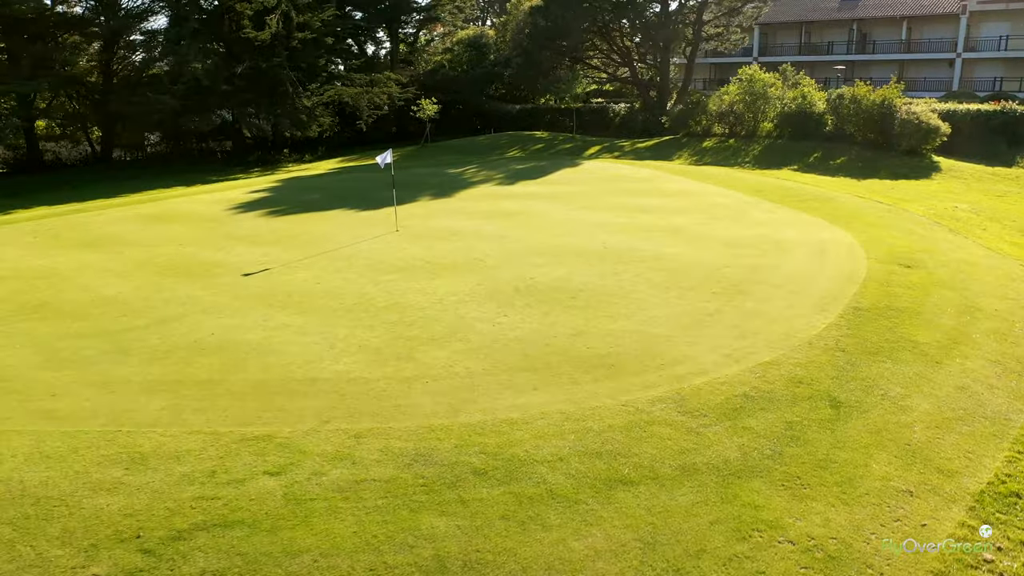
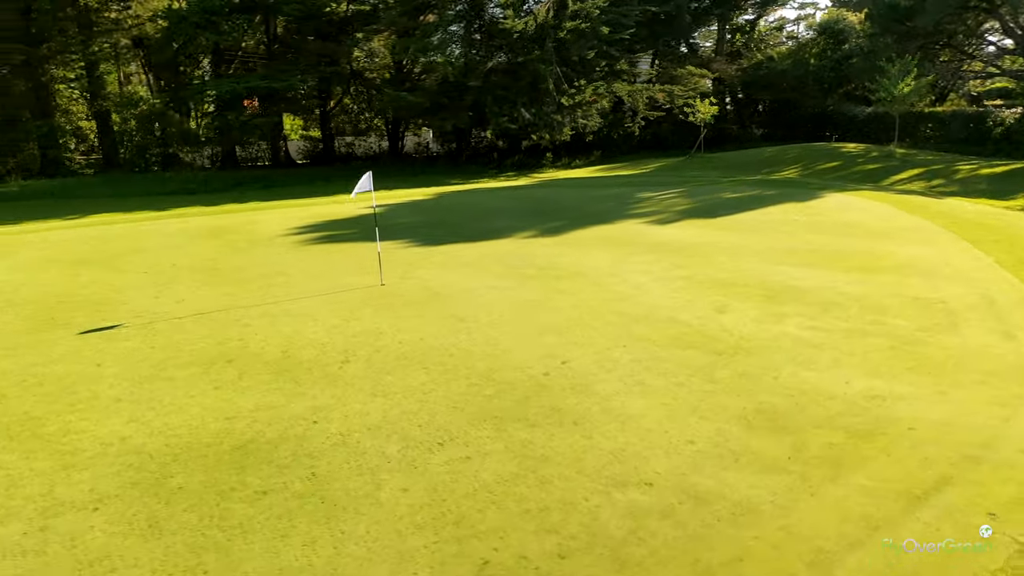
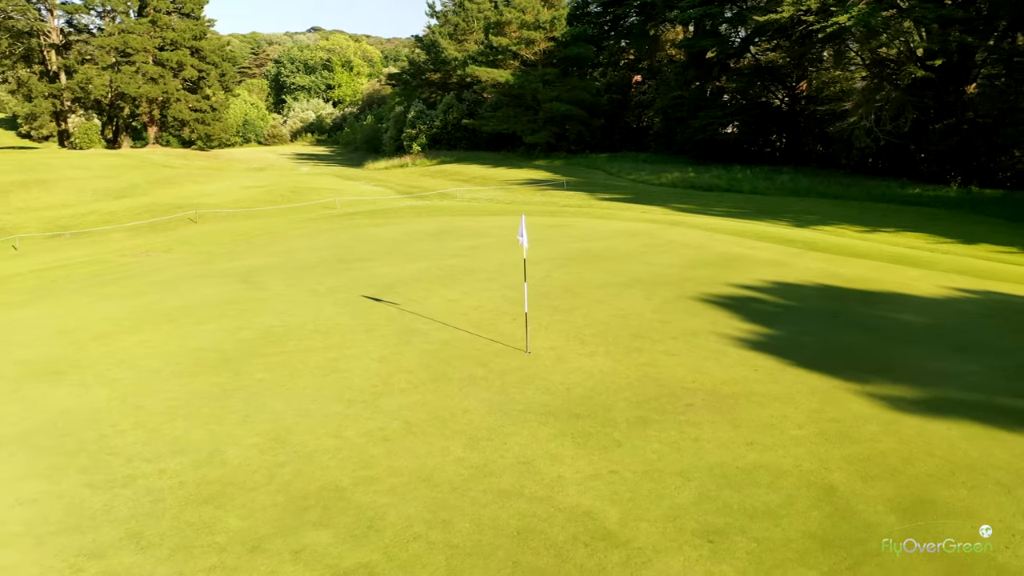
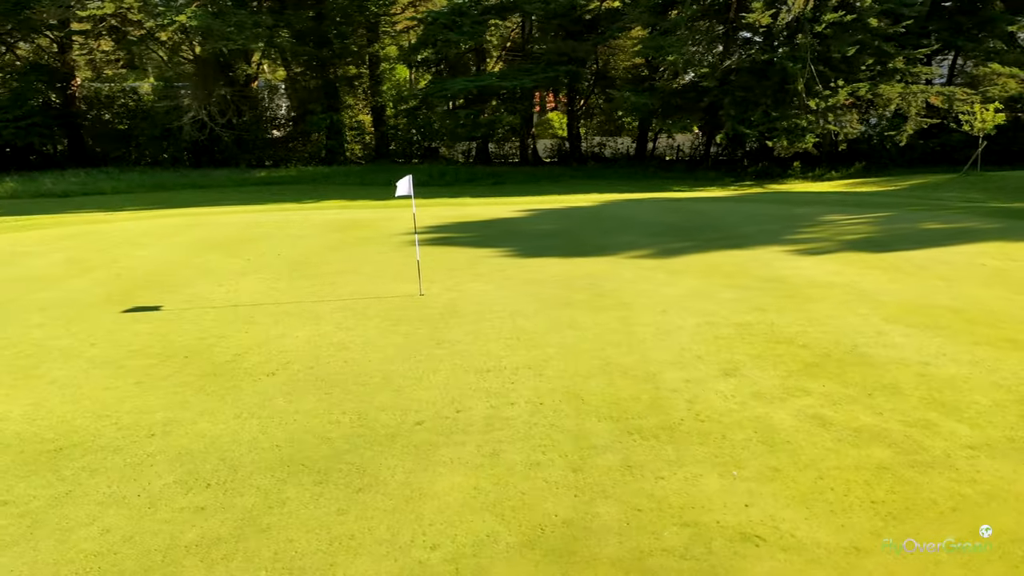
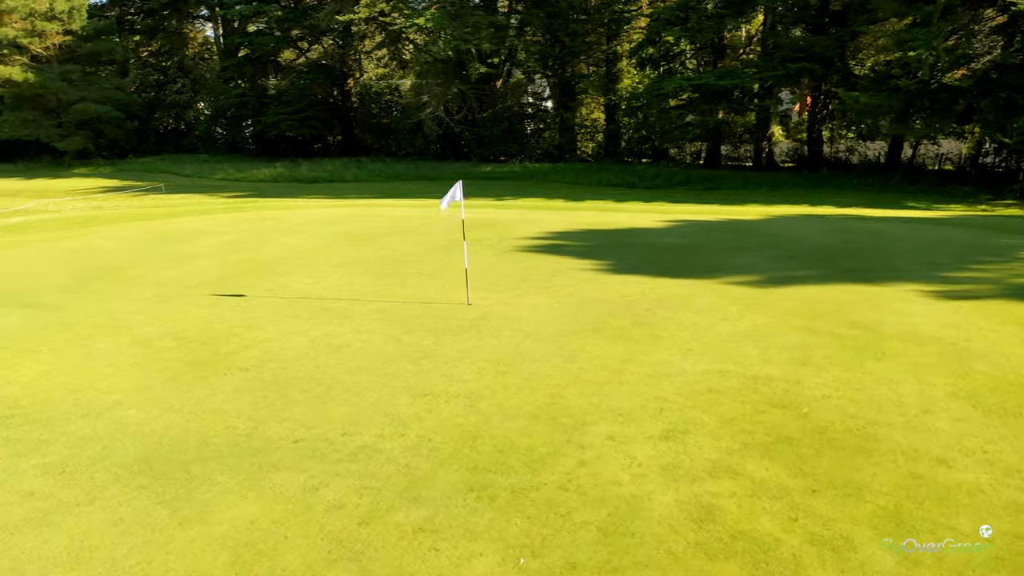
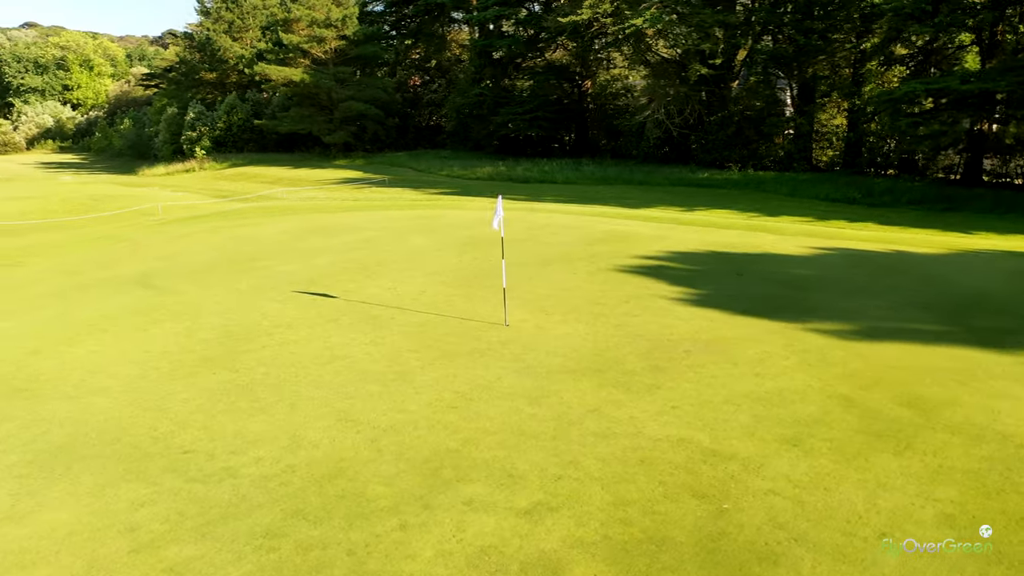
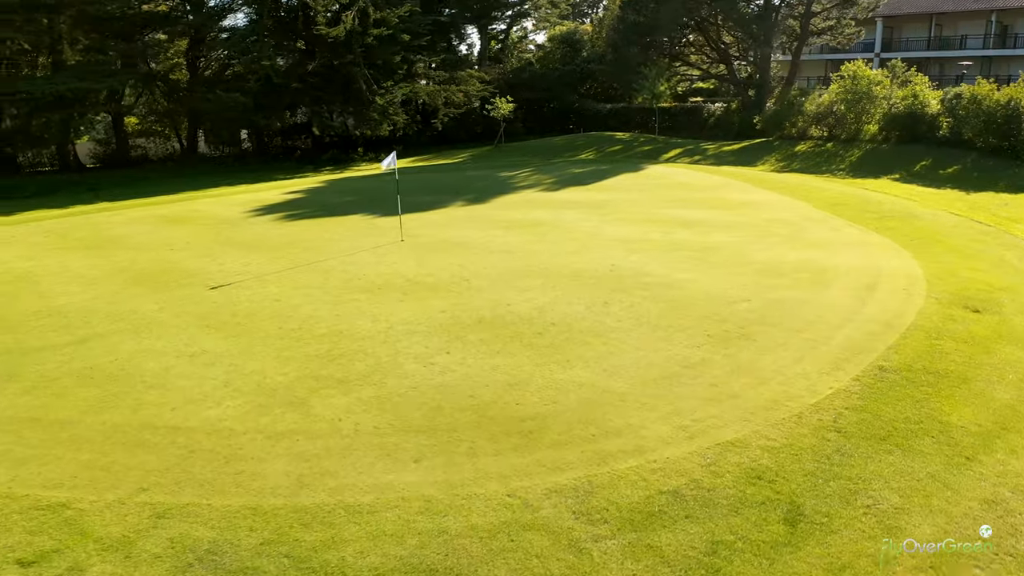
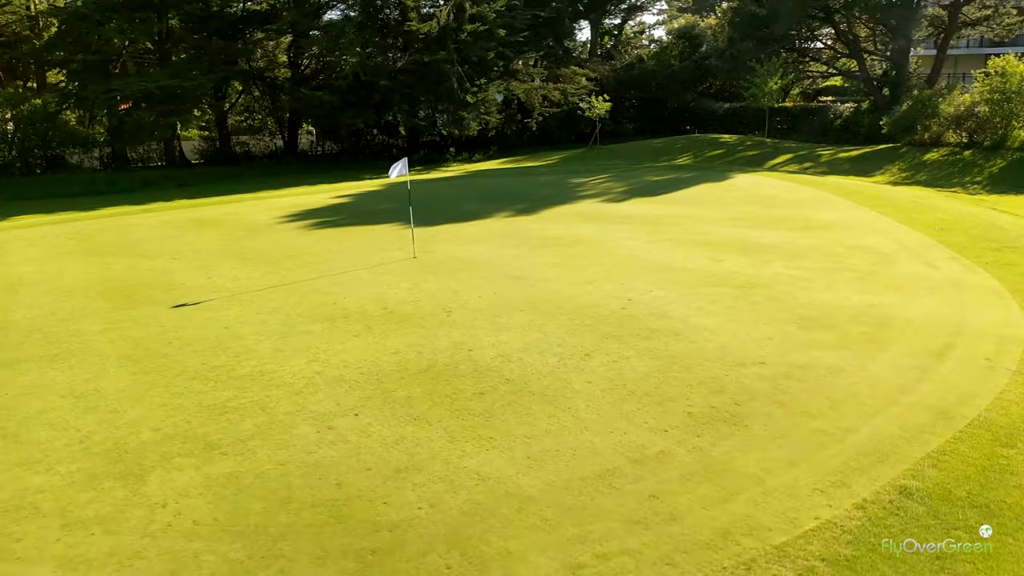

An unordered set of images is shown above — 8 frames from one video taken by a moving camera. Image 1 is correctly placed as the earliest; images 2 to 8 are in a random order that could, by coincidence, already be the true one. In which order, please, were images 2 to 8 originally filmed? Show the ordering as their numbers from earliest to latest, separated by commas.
7, 8, 2, 4, 5, 6, 3
